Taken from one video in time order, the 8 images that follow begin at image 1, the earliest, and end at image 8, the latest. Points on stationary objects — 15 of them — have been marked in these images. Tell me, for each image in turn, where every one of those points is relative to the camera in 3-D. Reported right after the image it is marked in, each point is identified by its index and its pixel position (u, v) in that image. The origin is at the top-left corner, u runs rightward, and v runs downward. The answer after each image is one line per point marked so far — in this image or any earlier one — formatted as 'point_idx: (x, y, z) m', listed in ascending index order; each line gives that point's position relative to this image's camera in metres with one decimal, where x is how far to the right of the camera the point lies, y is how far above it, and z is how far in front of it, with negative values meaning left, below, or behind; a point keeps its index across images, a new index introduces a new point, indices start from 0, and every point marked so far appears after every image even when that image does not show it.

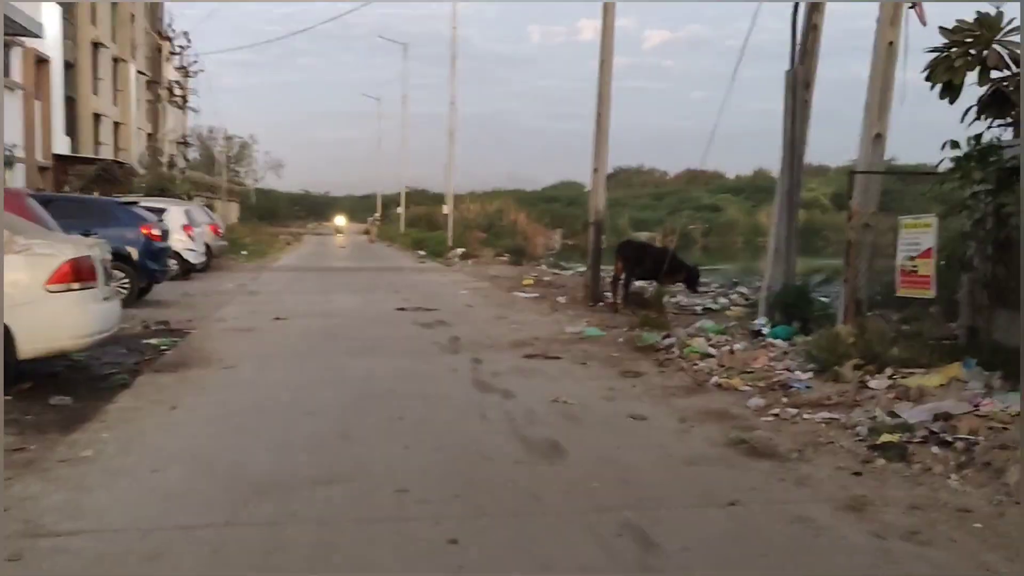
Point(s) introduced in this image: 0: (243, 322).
0: (-3.9, -0.5, +13.6) m
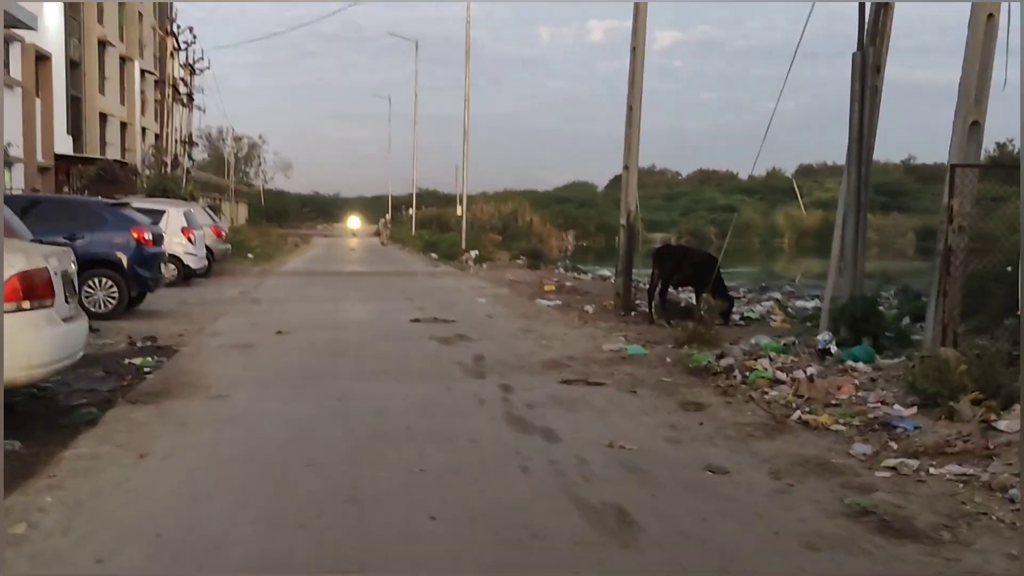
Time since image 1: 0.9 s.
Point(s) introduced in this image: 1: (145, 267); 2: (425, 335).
0: (-3.5, -0.6, +12.2) m
1: (-5.6, +0.3, +14.2) m
2: (-1.1, -0.6, +12.4) m
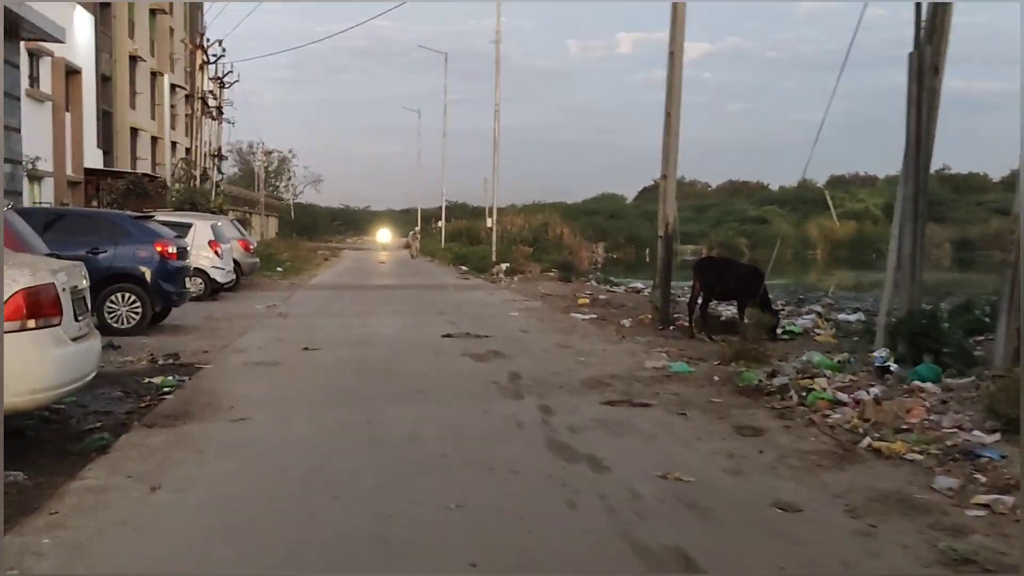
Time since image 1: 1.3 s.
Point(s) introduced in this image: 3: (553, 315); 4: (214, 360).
0: (-3.1, -0.8, +11.7) m
1: (-5.0, +0.1, +13.8) m
2: (-0.7, -0.8, +11.9) m
3: (+0.8, -0.5, +17.8) m
4: (-3.6, -0.9, +11.3) m
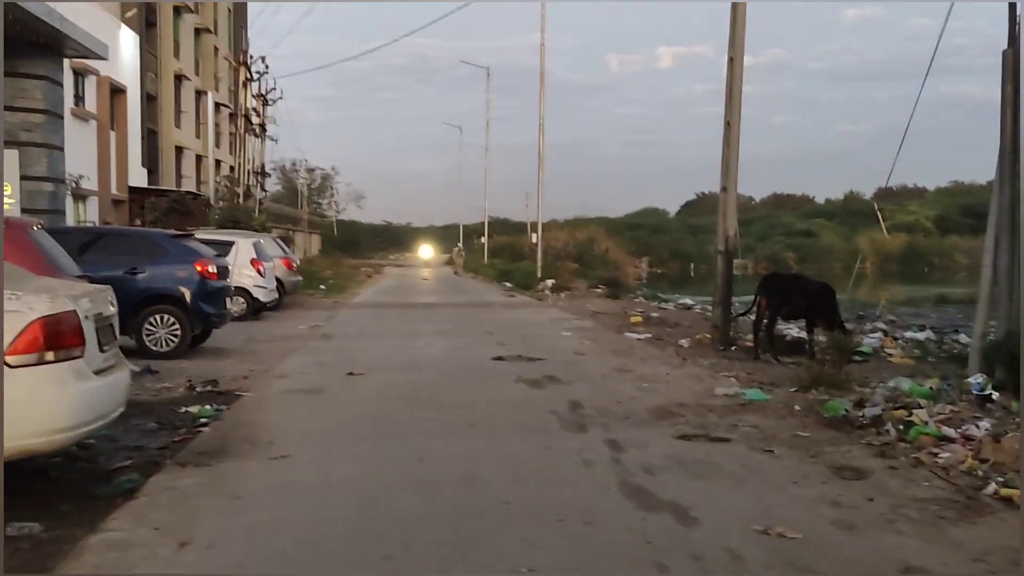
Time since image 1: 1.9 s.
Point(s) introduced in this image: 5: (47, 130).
0: (-2.4, -1.1, +11.1) m
1: (-4.3, -0.2, +13.2) m
2: (0.0, -1.0, +11.2) m
3: (+1.7, -0.8, +17.0) m
4: (-2.9, -1.1, +10.7) m
5: (-9.7, +3.3, +19.7) m
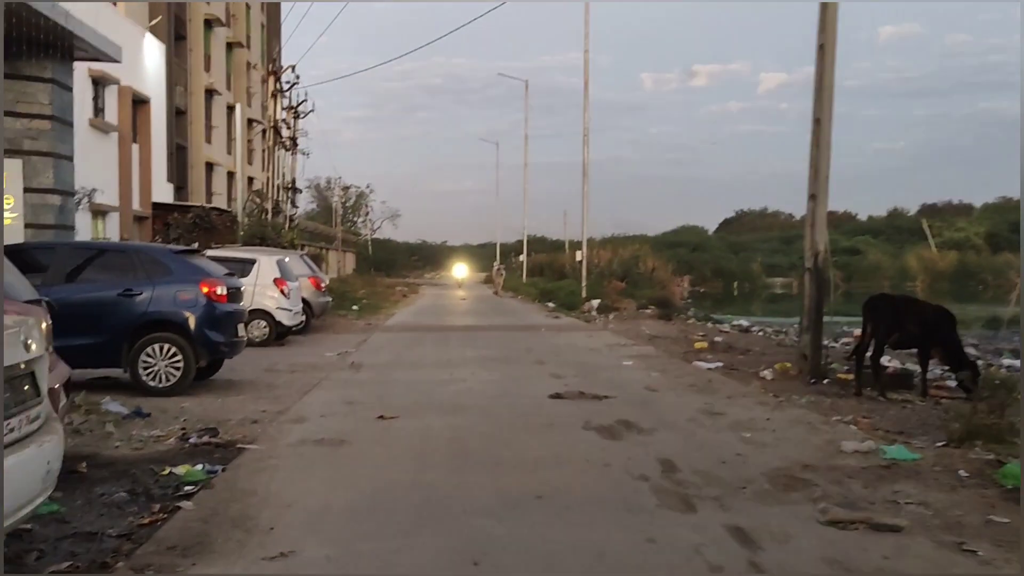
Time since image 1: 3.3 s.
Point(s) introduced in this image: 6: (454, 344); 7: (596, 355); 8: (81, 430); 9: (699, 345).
0: (-1.7, -1.3, +9.1) m
1: (-3.6, -0.5, +11.3) m
2: (+0.6, -1.3, +9.1) m
3: (+2.6, -1.2, +14.9) m
4: (-2.3, -1.4, +8.7) m
5: (-8.8, +2.9, +18.0) m
6: (-1.2, -1.1, +18.7) m
7: (+1.5, -1.2, +16.2) m
8: (-4.0, -1.3, +8.7) m
9: (+3.7, -1.1, +18.7) m
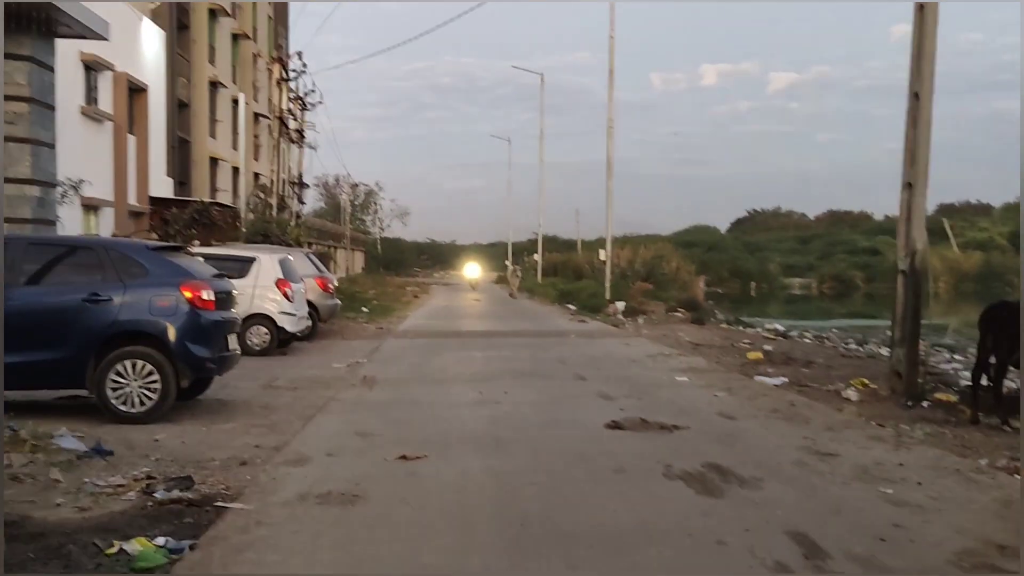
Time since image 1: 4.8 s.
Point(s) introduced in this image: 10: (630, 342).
0: (-1.3, -1.4, +7.1) m
1: (-3.1, -0.5, +9.4) m
2: (+1.1, -1.3, +7.1) m
3: (+3.1, -1.3, +12.9) m
4: (-1.8, -1.4, +6.7) m
5: (-8.2, +2.8, +16.1) m
6: (-0.6, -1.2, +16.7) m
7: (+2.0, -1.2, +14.2) m
8: (-3.5, -1.3, +6.7) m
9: (+4.2, -1.2, +16.6) m
10: (+2.4, -1.1, +19.2) m
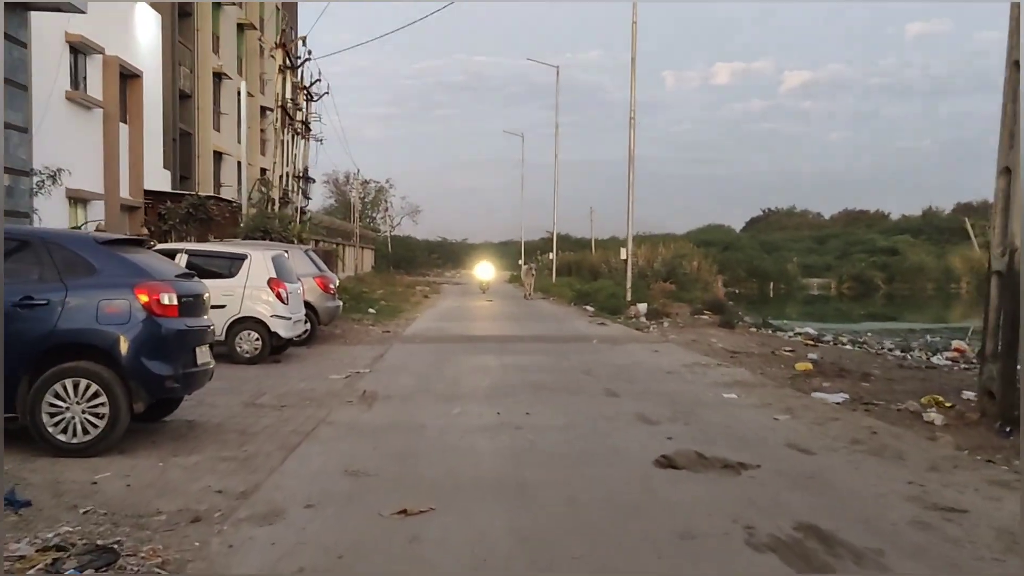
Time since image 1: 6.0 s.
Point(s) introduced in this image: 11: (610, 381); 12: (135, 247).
0: (-1.1, -1.4, +5.4) m
1: (-2.9, -0.6, +7.7) m
2: (+1.3, -1.4, +5.4) m
3: (+3.3, -1.3, +11.1) m
4: (-1.7, -1.4, +5.0) m
5: (-7.9, +2.8, +14.5) m
6: (-0.3, -1.2, +15.0) m
7: (+2.3, -1.2, +12.5) m
8: (-3.3, -1.4, +5.0) m
9: (+4.5, -1.2, +14.9) m
10: (+2.7, -1.1, +17.5) m
11: (+1.3, -1.2, +12.5) m
12: (-3.3, +0.4, +8.2) m
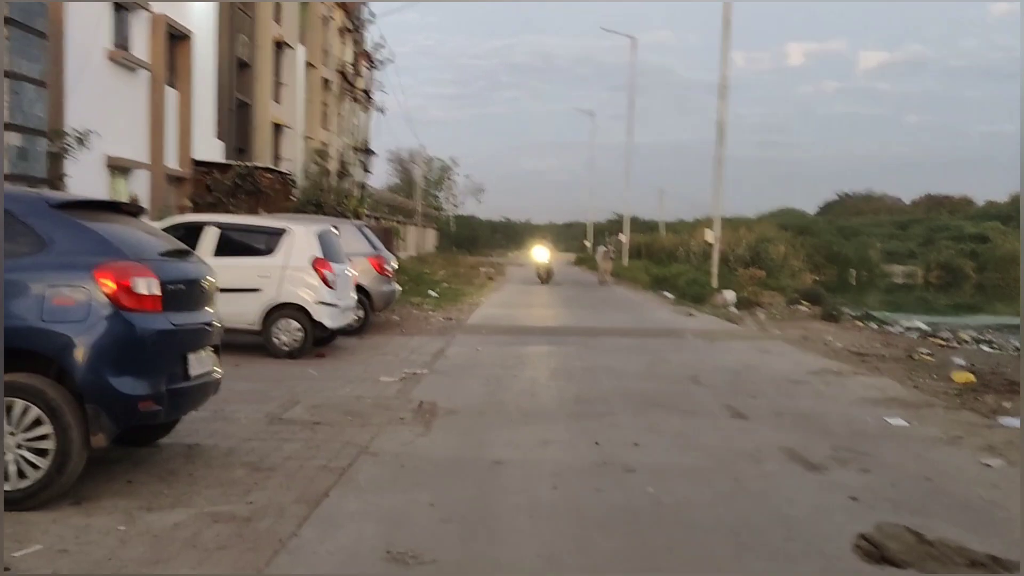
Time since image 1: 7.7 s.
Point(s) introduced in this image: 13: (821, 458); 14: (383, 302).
0: (-0.6, -1.4, +3.1) m
1: (-2.2, -0.5, +5.4) m
2: (+1.8, -1.4, +2.8) m
3: (+4.2, -1.3, +8.5) m
4: (-1.2, -1.4, +2.7) m
5: (-6.7, +3.2, +12.4) m
6: (+0.8, -1.0, +12.6) m
7: (+3.2, -1.1, +9.8) m
8: (-2.8, -1.3, +2.8) m
9: (+5.6, -1.1, +12.1) m
10: (+4.0, -0.9, +14.8) m
11: (+2.3, -1.1, +10.0) m
12: (-2.5, +0.5, +5.9) m
13: (+2.2, -1.2, +6.9) m
14: (-2.1, -0.2, +15.2) m
